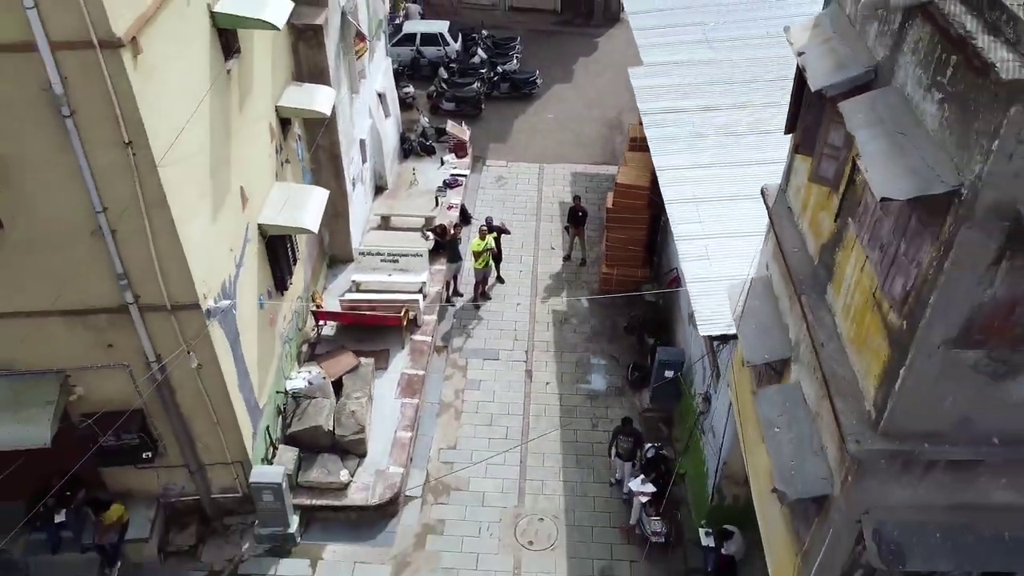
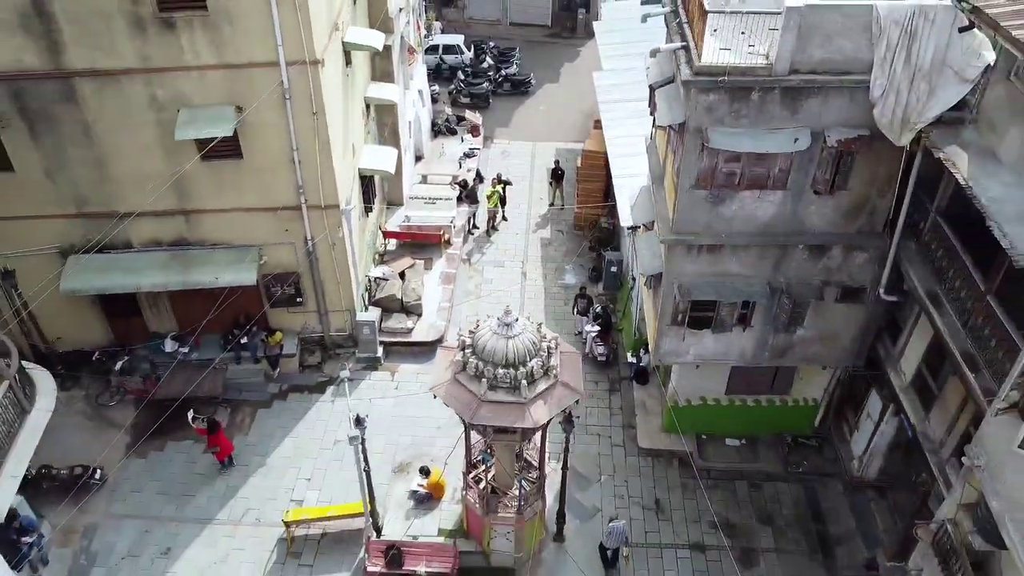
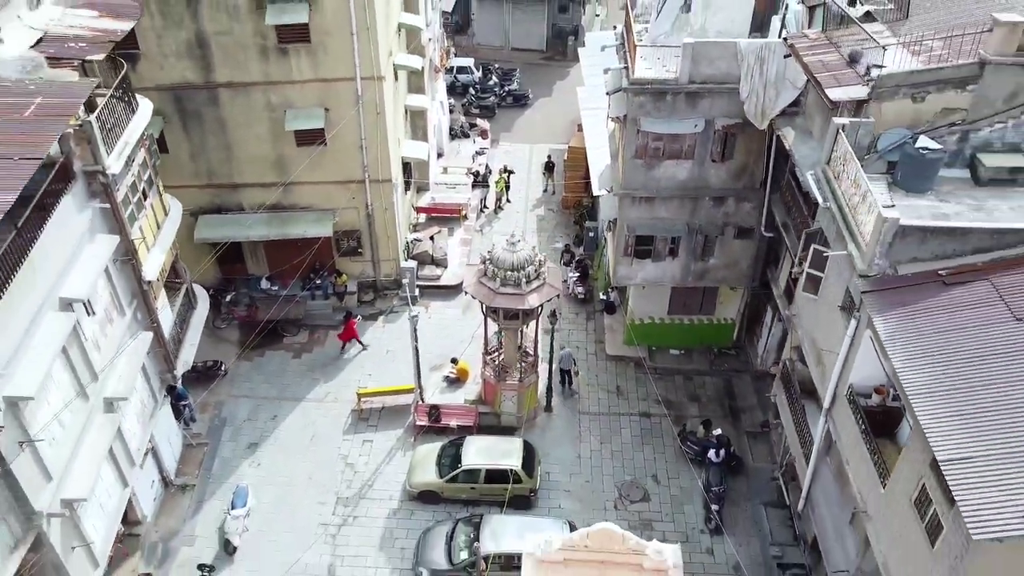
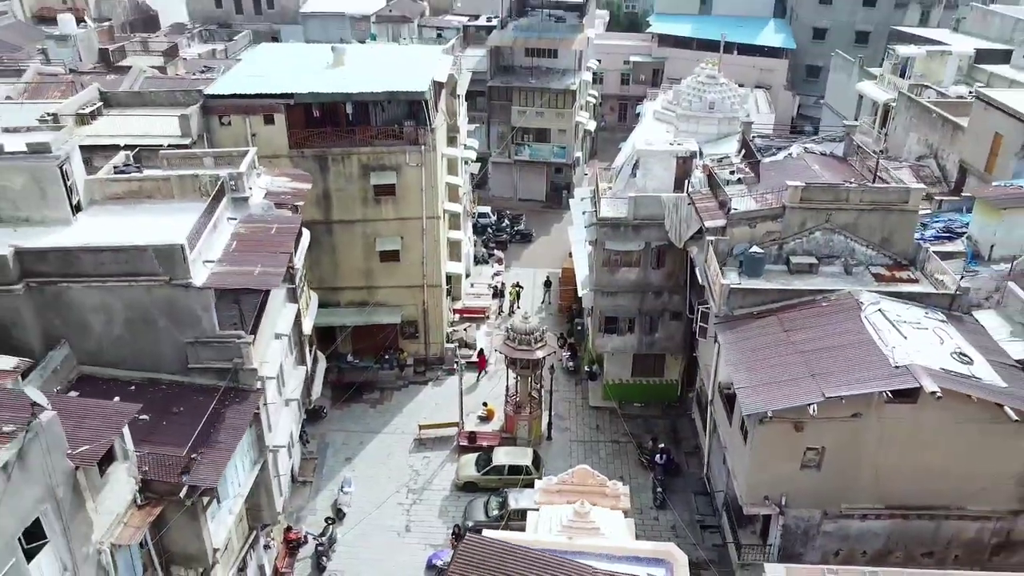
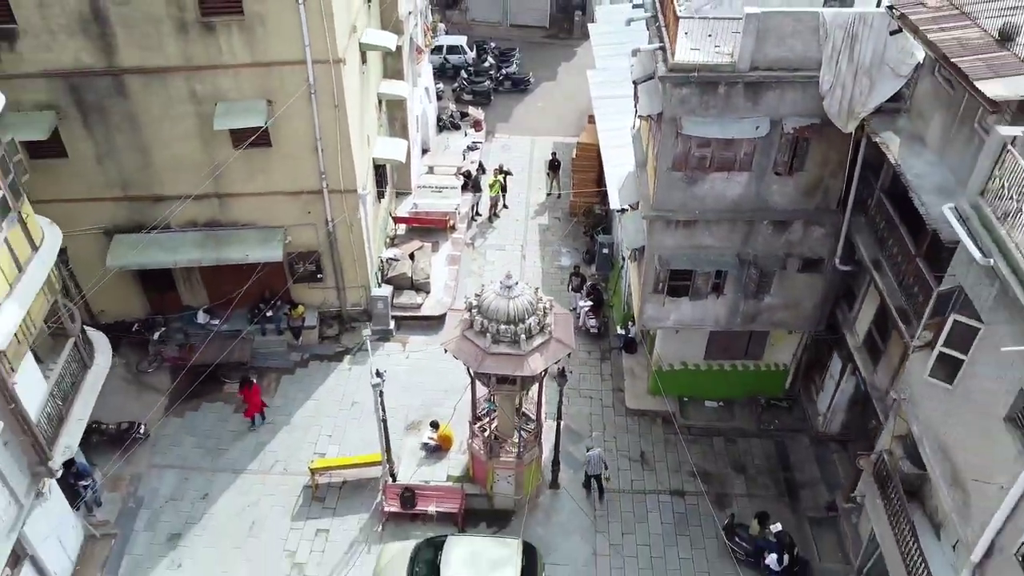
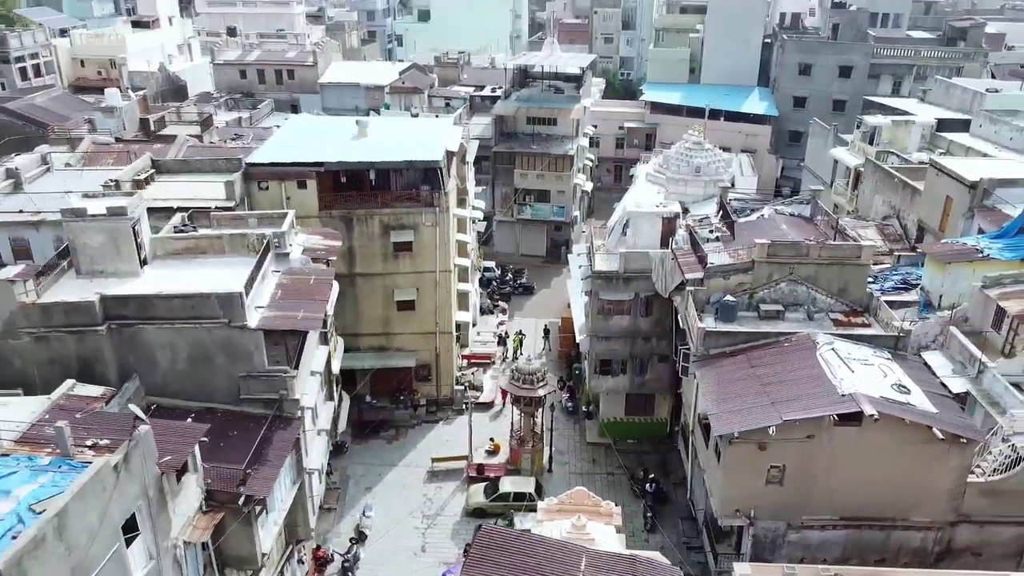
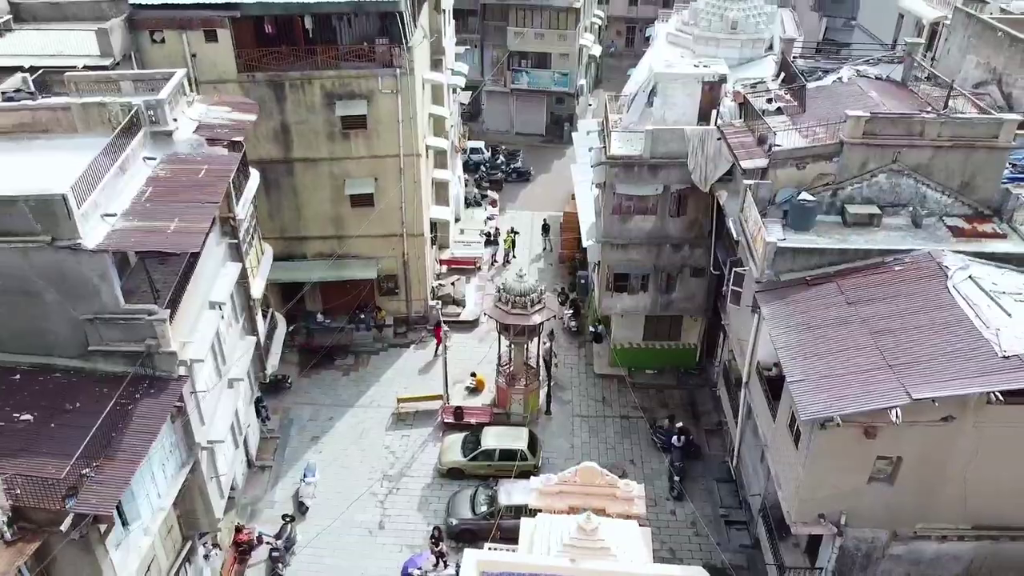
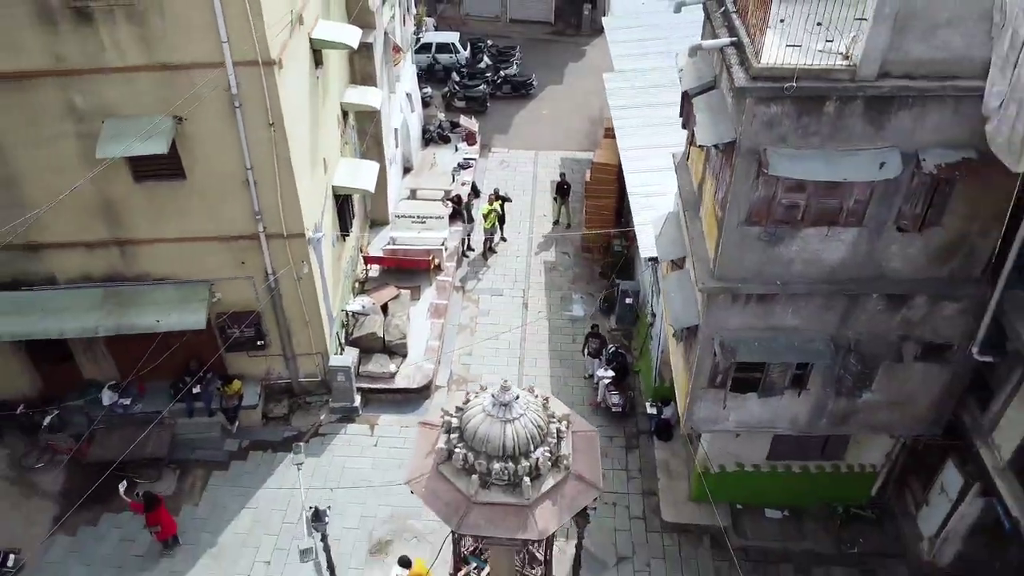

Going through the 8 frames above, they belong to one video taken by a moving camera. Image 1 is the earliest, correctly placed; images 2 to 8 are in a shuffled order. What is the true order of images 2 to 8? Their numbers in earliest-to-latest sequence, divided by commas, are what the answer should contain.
8, 2, 5, 3, 7, 4, 6
